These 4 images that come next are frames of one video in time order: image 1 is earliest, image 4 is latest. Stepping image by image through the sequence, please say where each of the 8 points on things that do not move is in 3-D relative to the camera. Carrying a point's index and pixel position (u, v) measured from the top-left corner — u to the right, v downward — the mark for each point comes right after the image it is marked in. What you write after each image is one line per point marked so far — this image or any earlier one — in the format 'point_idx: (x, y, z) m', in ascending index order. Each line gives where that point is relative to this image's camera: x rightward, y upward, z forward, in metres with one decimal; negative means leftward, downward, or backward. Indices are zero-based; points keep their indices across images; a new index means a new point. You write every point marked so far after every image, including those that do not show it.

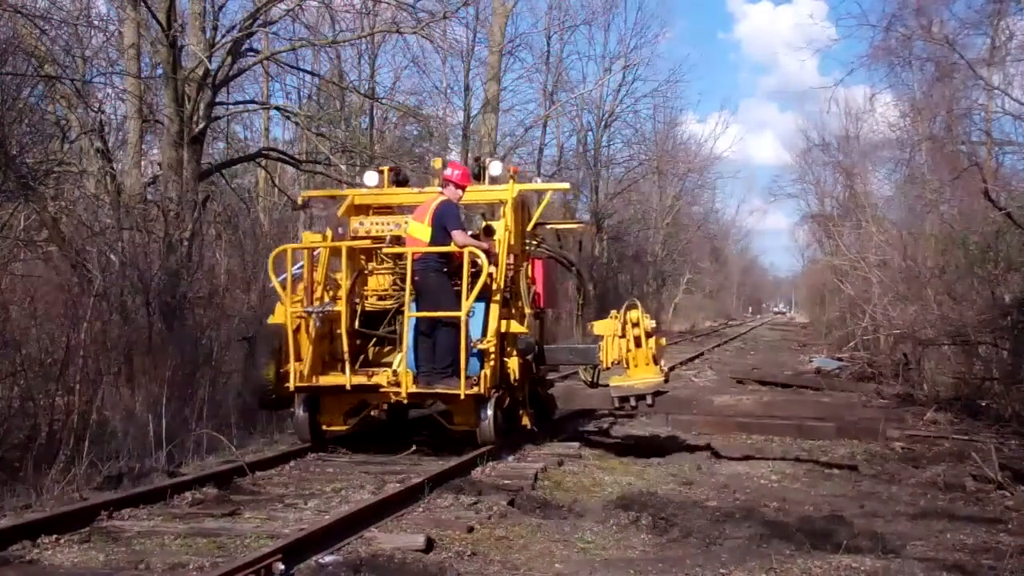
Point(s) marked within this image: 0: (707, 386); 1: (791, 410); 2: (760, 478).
0: (+2.8, -1.3, +18.8) m
1: (+2.7, -1.2, +12.7) m
2: (+1.7, -1.2, +8.7) m
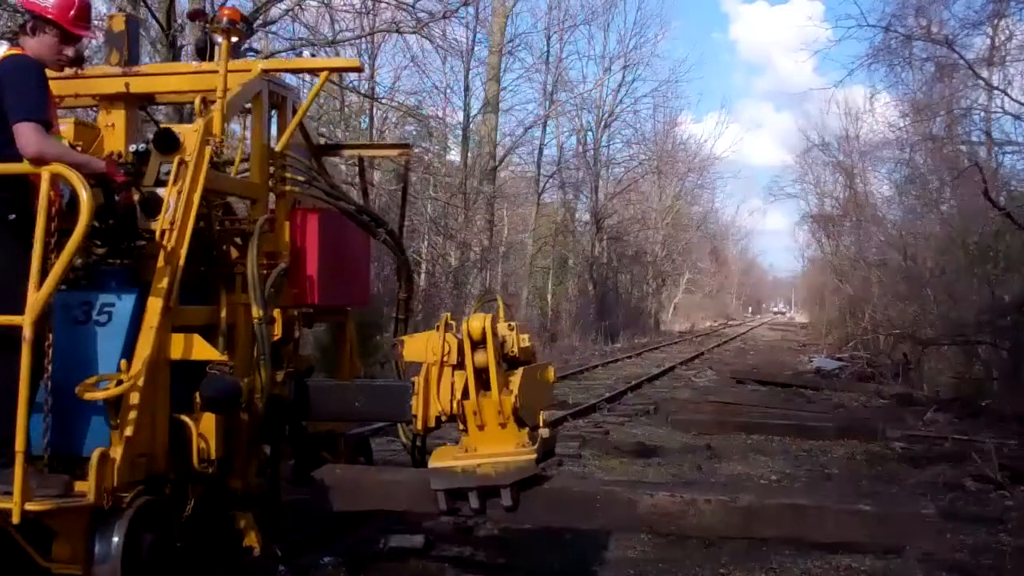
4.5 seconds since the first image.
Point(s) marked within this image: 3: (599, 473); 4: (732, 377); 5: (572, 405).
0: (+2.7, -1.3, +18.3) m
1: (+2.6, -1.2, +12.1) m
2: (+1.6, -1.2, +8.2) m
3: (+0.8, -1.2, +9.5) m
4: (+3.4, -1.3, +20.0) m
5: (+0.8, -1.2, +14.2) m
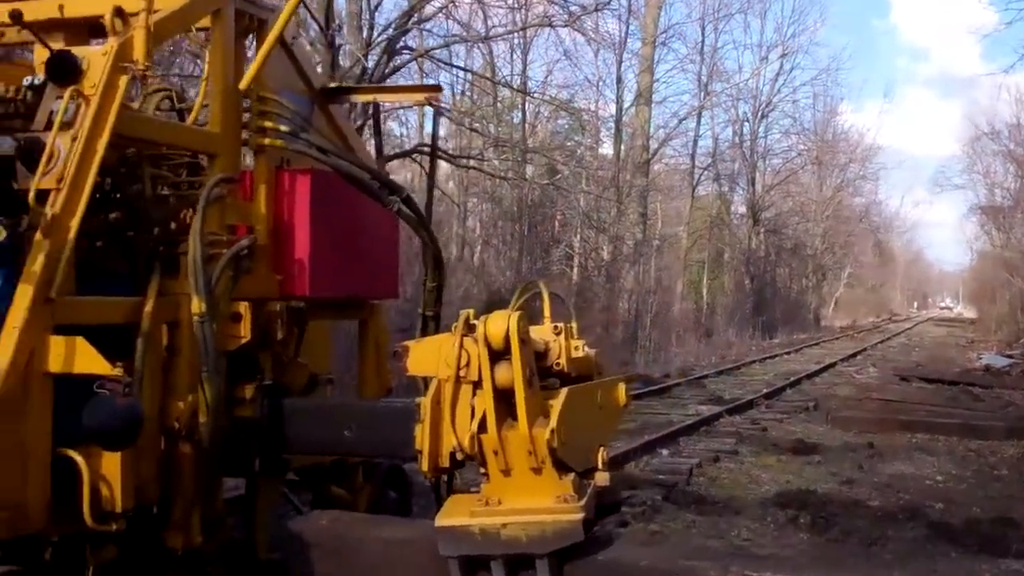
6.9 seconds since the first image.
0: (+4.4, -1.2, +16.5) m
1: (+3.5, -1.1, +10.4) m
2: (+2.1, -1.2, +6.6) m
3: (+1.5, -1.1, +8.0) m
4: (+5.3, -1.2, +18.1) m
5: (+2.0, -1.1, +12.7) m
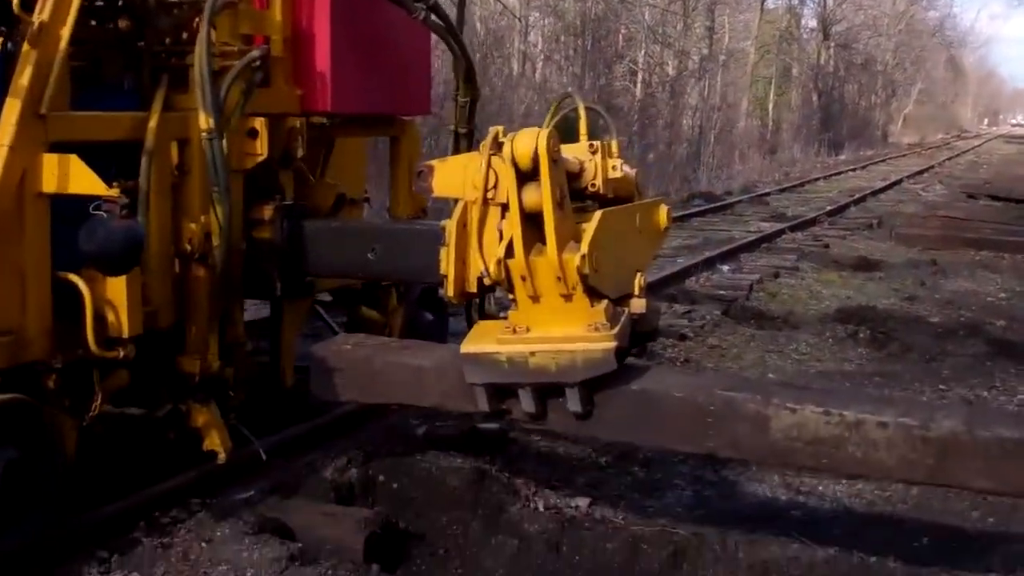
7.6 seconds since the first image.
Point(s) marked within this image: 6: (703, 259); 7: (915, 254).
0: (+5.1, +1.0, +16.1) m
1: (+3.9, +0.3, +10.1) m
2: (+2.3, -0.3, +6.4) m
3: (+1.8, 0.0, +7.8) m
4: (+6.0, +1.3, +17.6) m
5: (+2.5, +0.7, +12.4) m
6: (+1.2, +0.2, +8.2) m
7: (+3.0, +0.2, +9.8) m
